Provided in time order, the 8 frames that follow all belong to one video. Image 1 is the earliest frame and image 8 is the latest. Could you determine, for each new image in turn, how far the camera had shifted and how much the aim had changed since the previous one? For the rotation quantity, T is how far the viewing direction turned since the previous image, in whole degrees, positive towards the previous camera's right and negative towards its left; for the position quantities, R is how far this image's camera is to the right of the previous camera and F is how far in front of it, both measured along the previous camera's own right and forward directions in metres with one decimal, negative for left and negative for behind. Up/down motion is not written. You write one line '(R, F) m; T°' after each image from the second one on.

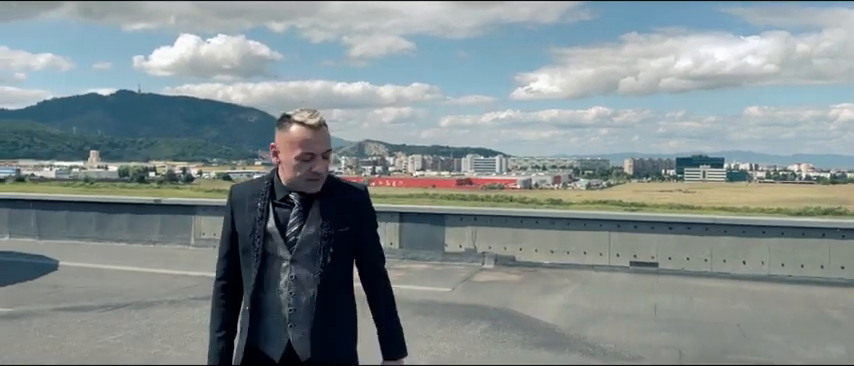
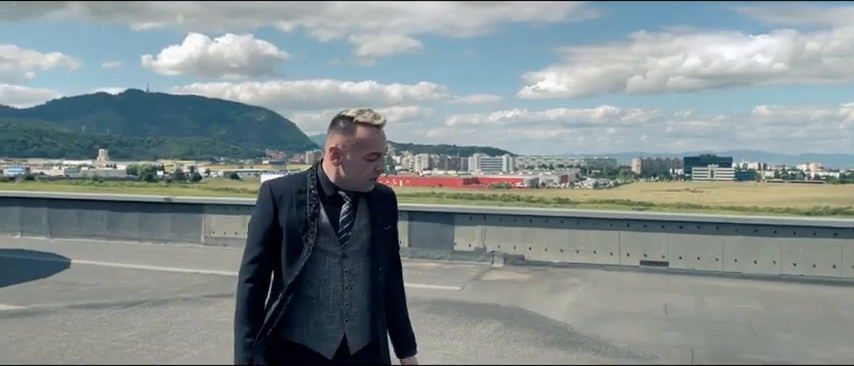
(0.0, 0.0) m; -1°
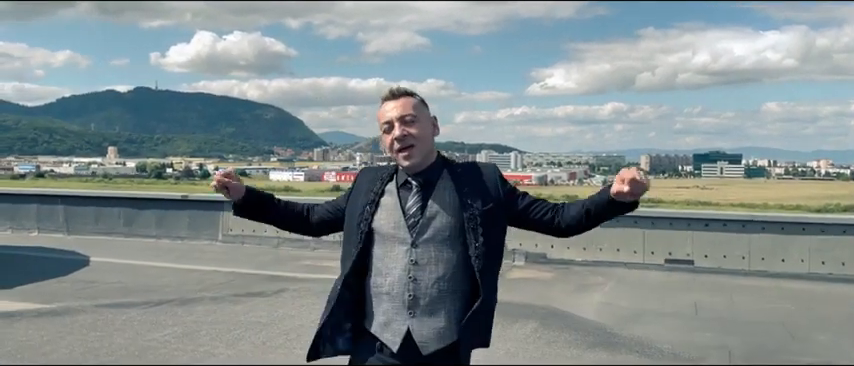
(-0.2, +0.1) m; -1°
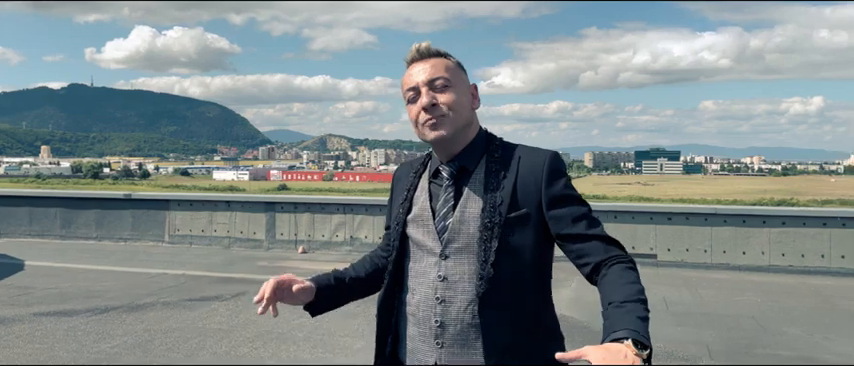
(-0.2, +0.4) m; +4°
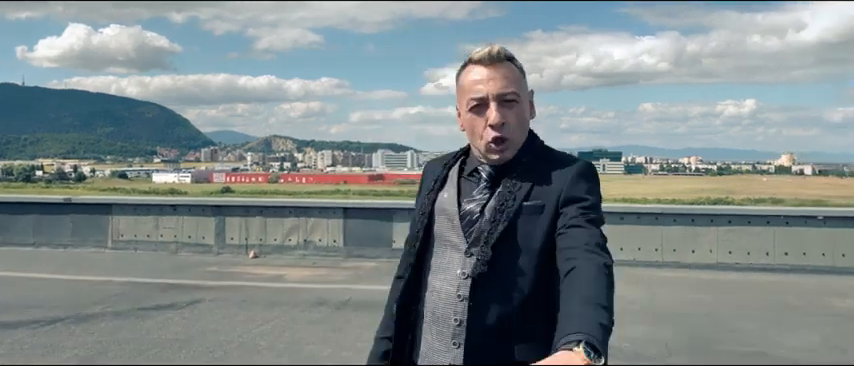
(-0.1, +0.1) m; +4°
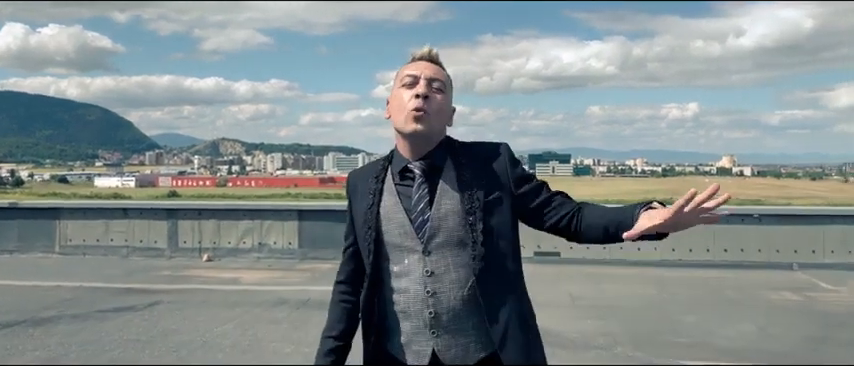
(-0.1, -0.2) m; +4°
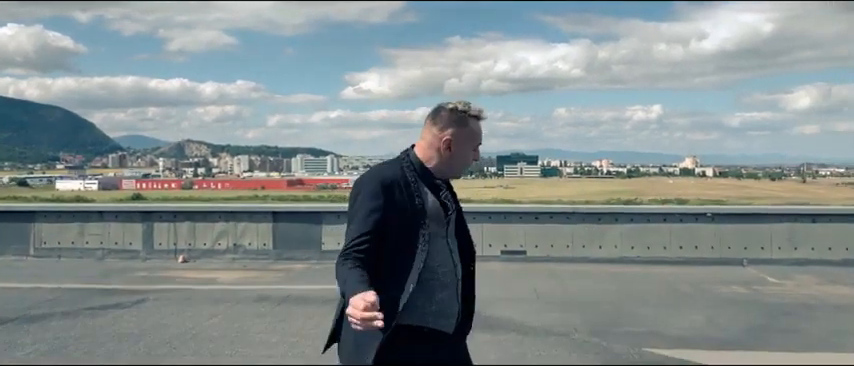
(0.0, -0.4) m; +3°
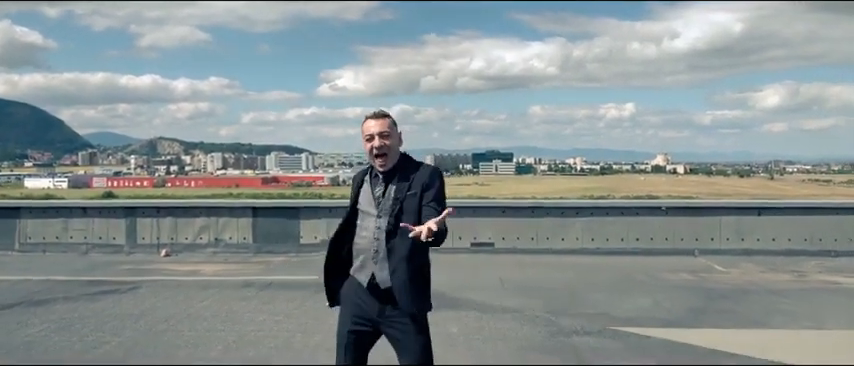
(0.0, -0.7) m; +2°
